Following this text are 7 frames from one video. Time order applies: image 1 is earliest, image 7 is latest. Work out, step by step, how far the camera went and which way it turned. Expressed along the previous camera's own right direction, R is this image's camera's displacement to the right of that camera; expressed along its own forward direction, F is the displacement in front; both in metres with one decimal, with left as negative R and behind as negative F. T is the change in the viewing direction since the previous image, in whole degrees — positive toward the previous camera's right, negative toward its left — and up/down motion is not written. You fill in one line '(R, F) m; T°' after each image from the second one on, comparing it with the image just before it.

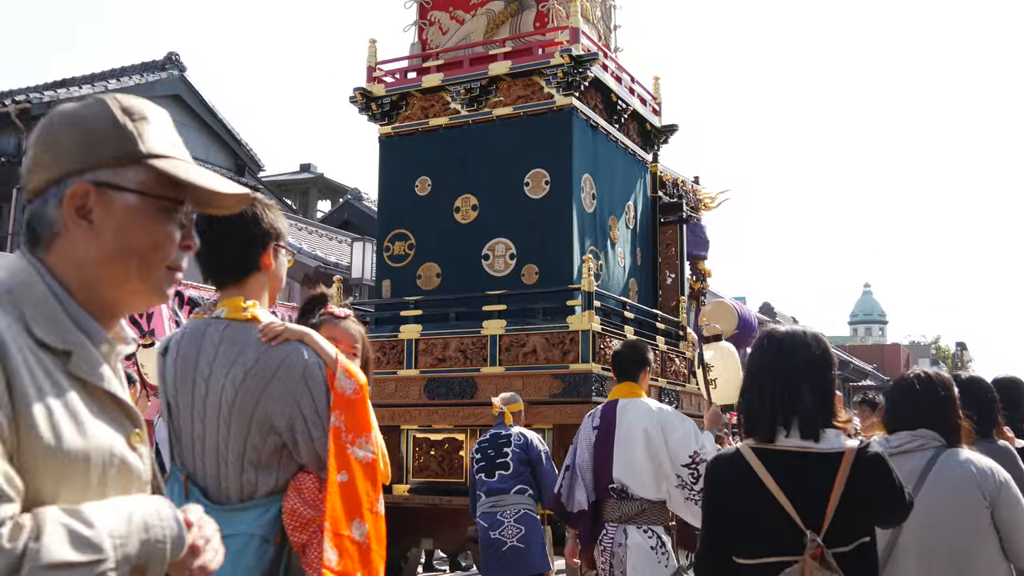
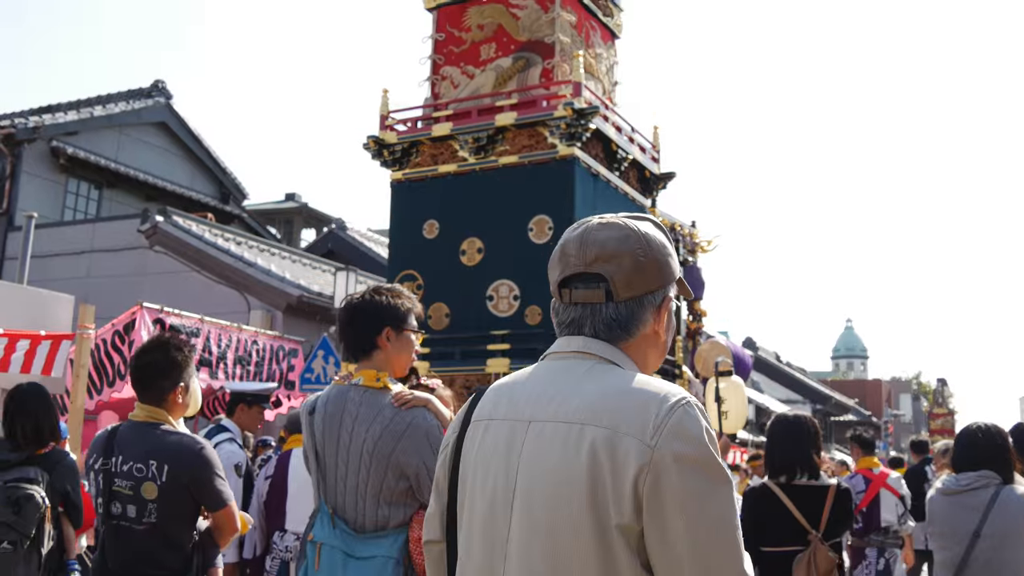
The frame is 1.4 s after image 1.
(-0.3, -0.5) m; +1°
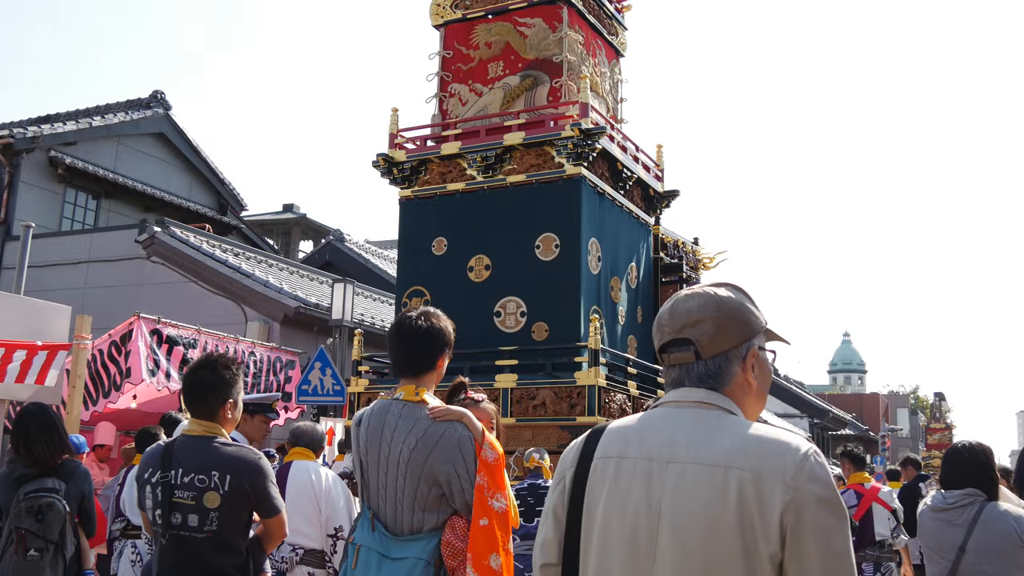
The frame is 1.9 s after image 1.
(-0.1, -0.2) m; 0°
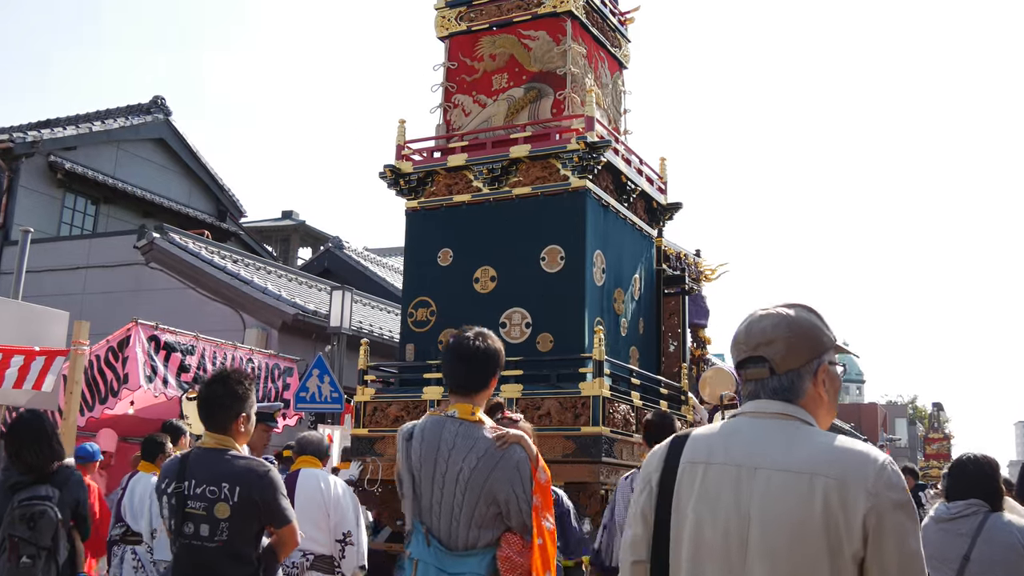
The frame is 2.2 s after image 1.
(-0.1, -0.1) m; 0°
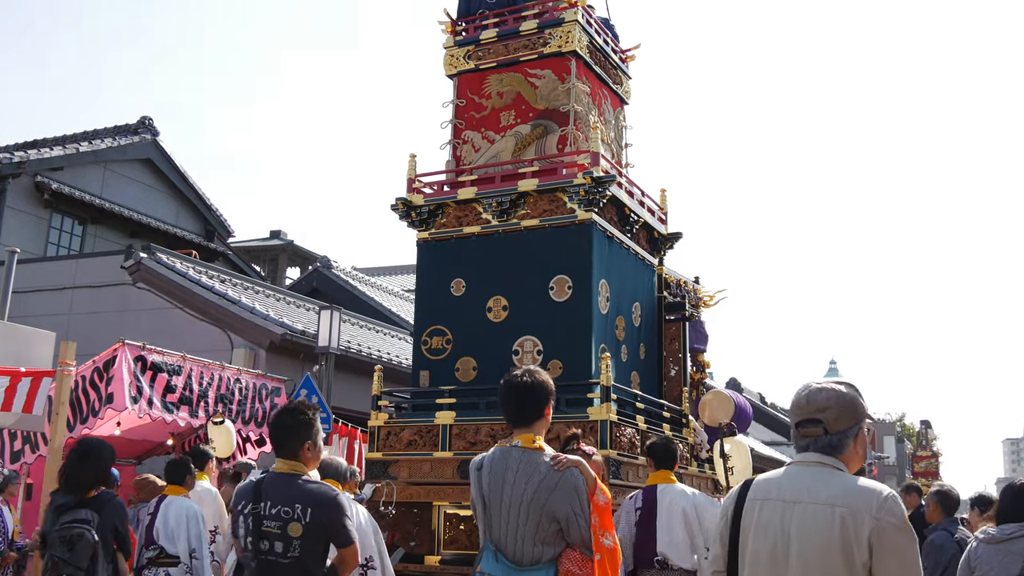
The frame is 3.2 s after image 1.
(-0.3, -0.5) m; +1°
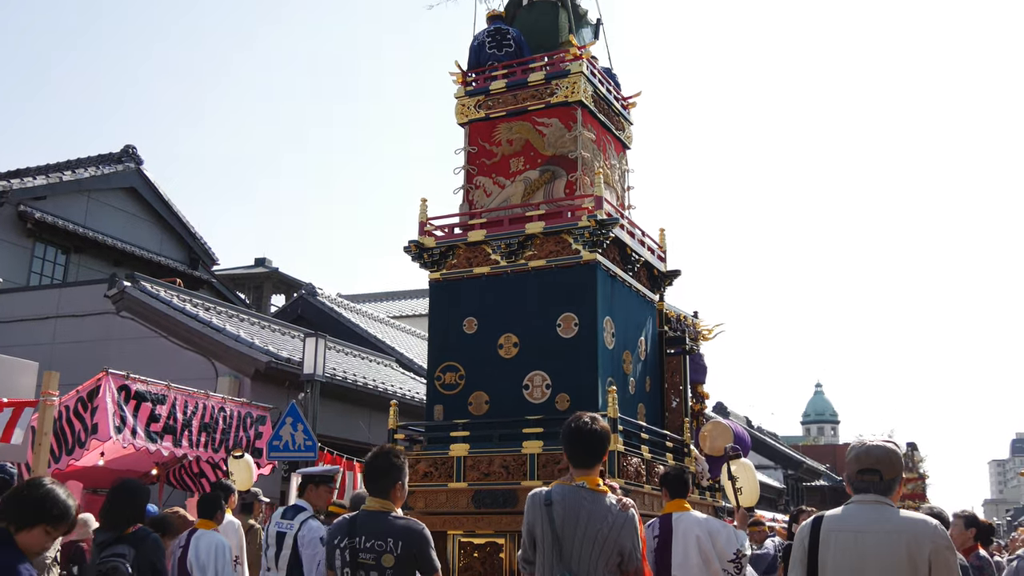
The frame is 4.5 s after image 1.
(-0.3, -0.7) m; +1°
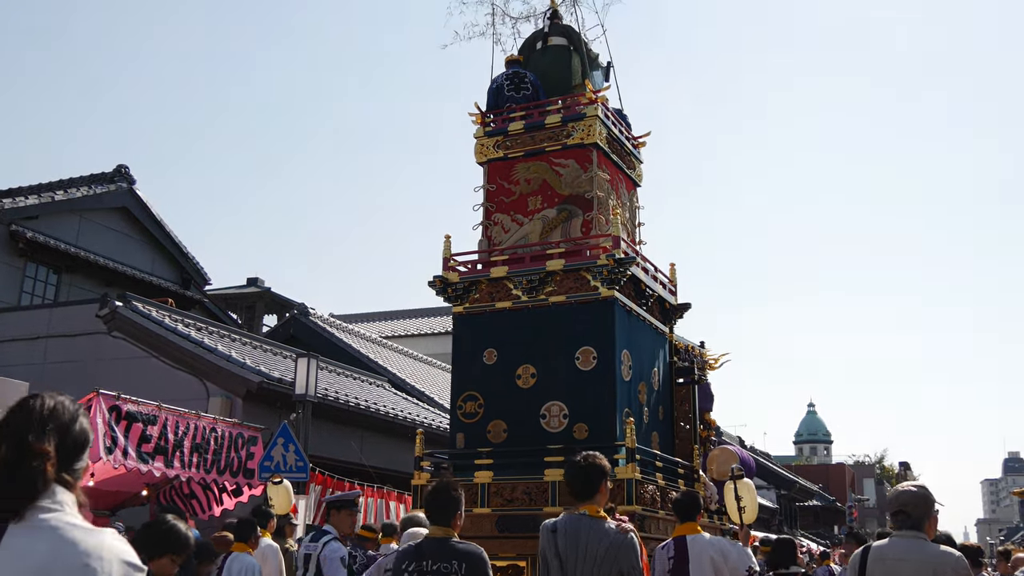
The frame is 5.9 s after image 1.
(-0.4, -0.7) m; 0°
